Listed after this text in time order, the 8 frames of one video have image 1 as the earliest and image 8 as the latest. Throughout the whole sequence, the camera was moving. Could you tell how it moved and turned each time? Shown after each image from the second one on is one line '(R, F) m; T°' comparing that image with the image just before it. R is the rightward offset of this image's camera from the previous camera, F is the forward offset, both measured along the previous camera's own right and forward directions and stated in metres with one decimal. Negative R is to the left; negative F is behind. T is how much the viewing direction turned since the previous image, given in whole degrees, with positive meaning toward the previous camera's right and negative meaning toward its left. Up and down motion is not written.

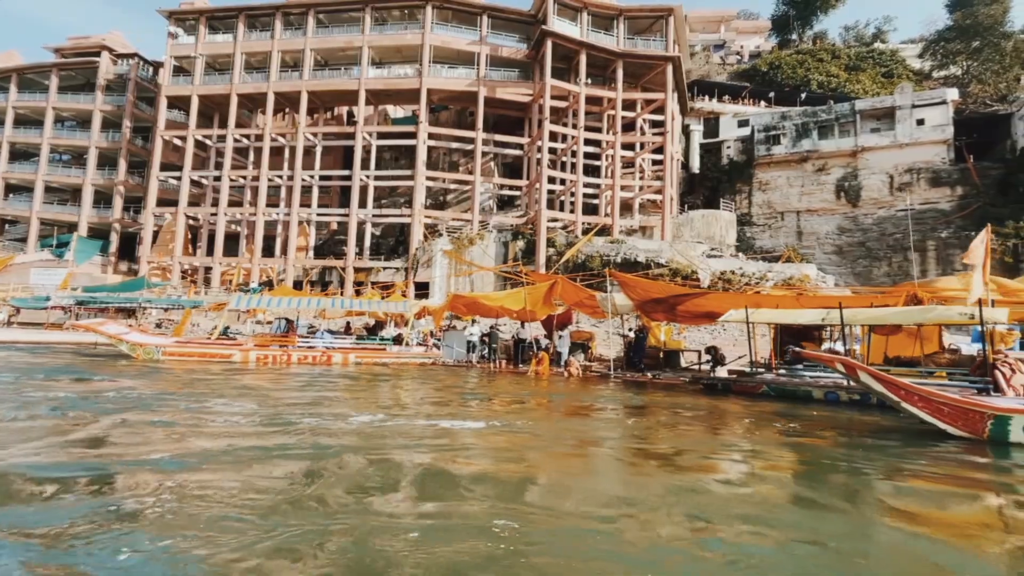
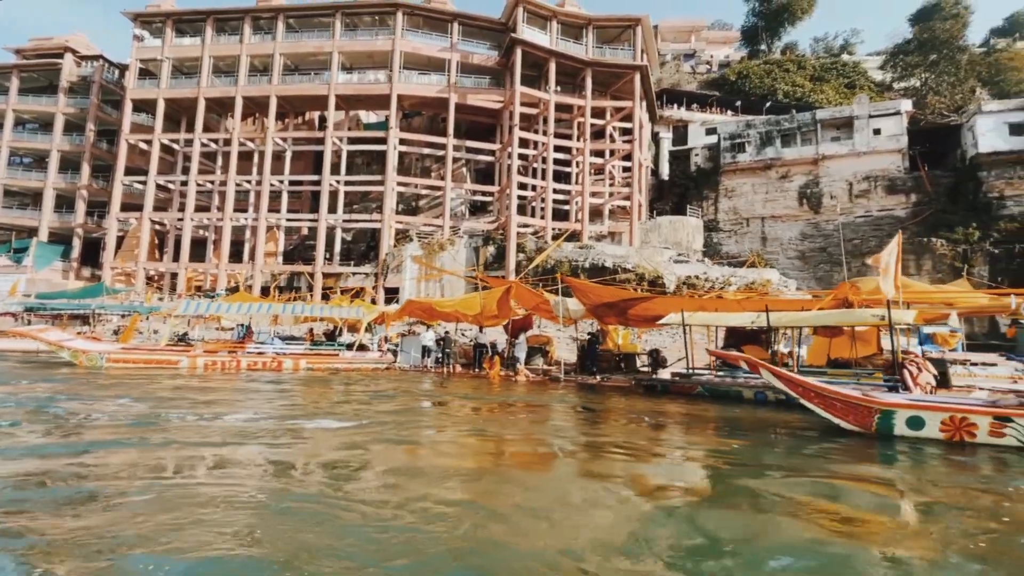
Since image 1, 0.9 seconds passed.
(+0.9, -0.2) m; +2°
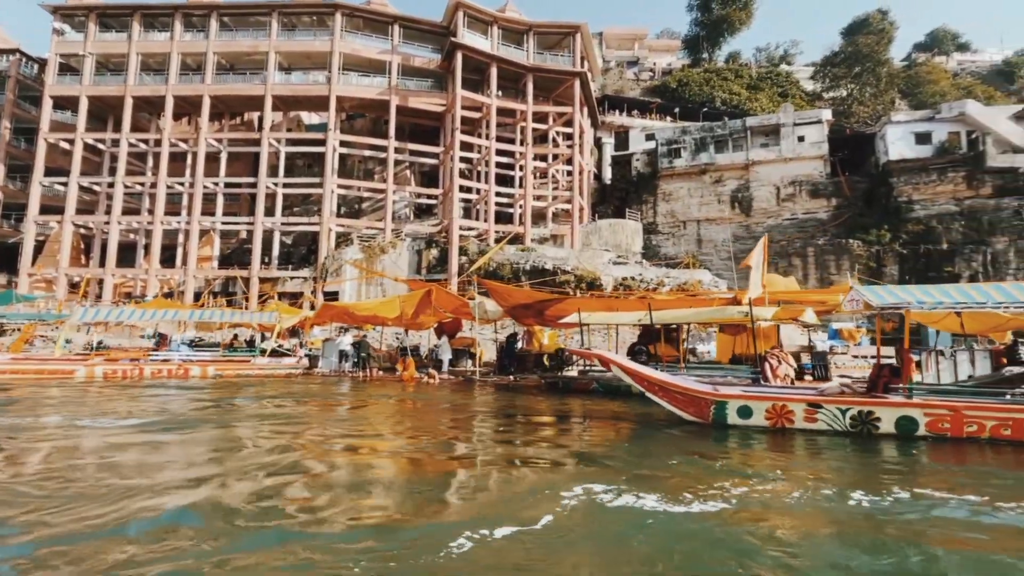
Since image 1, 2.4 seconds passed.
(+1.4, -0.3) m; +4°
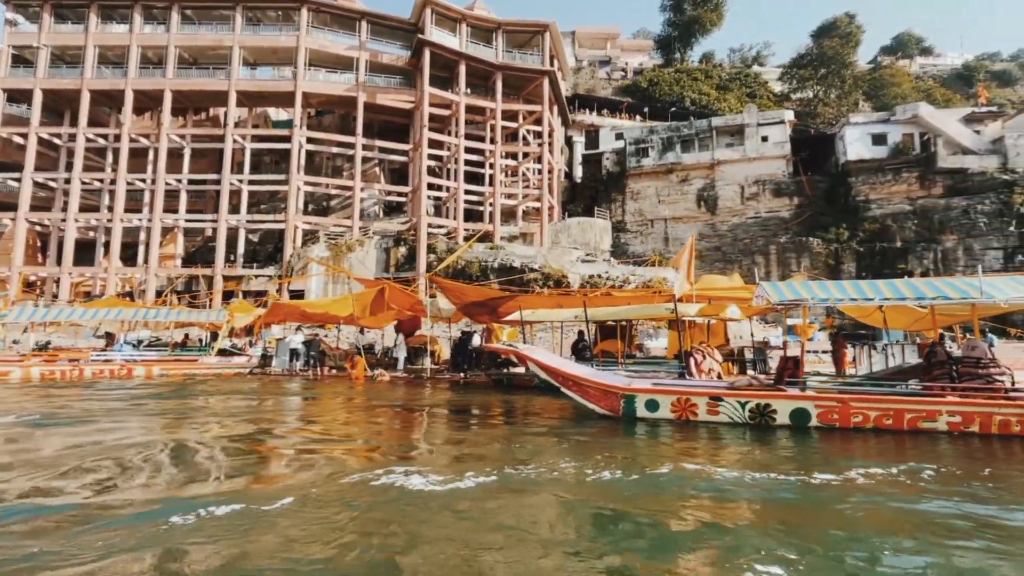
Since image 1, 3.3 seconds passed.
(+0.9, -0.1) m; +2°
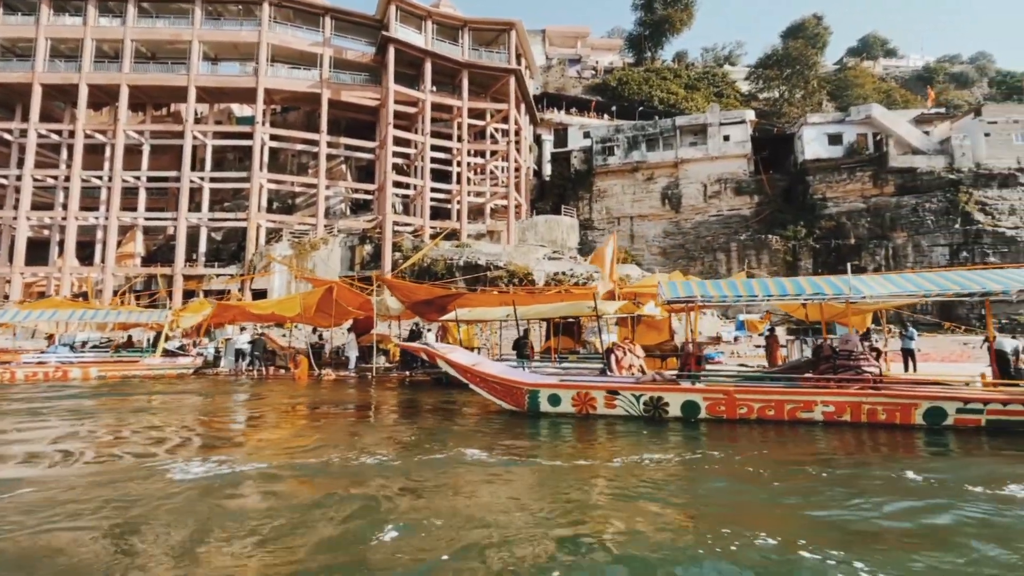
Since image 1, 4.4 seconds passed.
(+1.1, -0.2) m; +2°
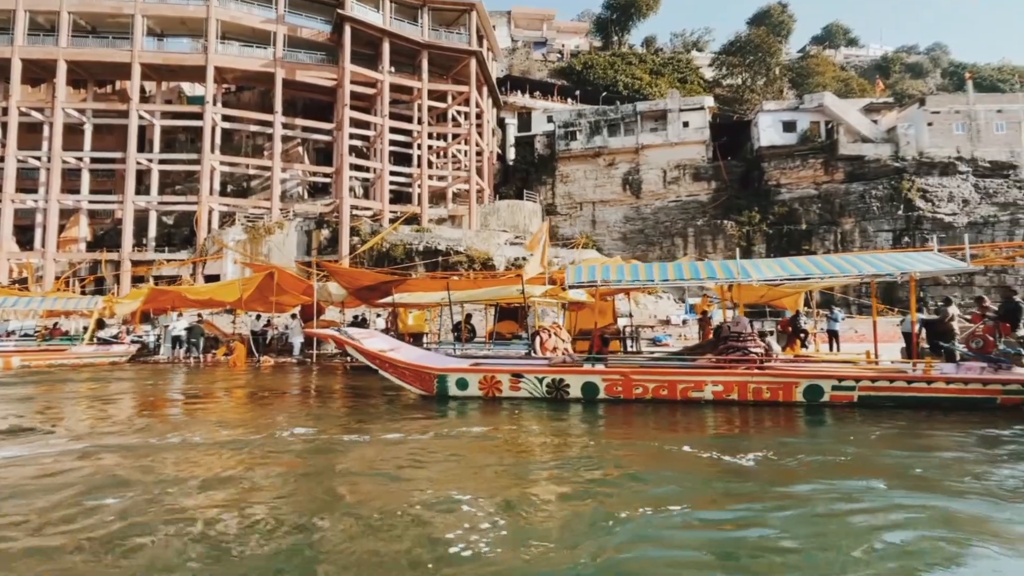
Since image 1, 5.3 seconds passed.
(+1.0, -0.1) m; +3°
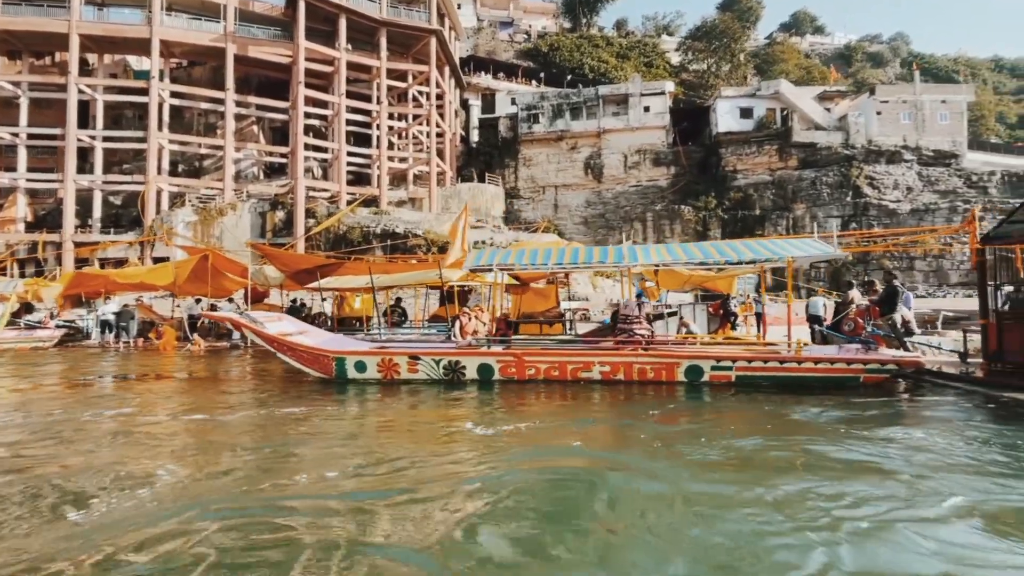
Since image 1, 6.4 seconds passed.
(+1.1, -0.1) m; +3°
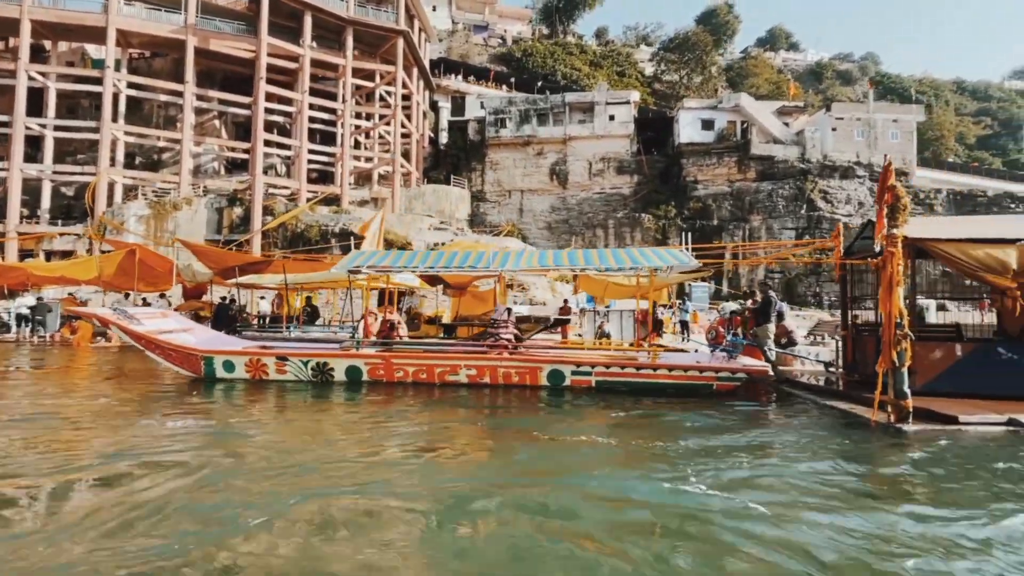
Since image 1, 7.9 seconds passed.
(+1.6, -0.1) m; +2°
